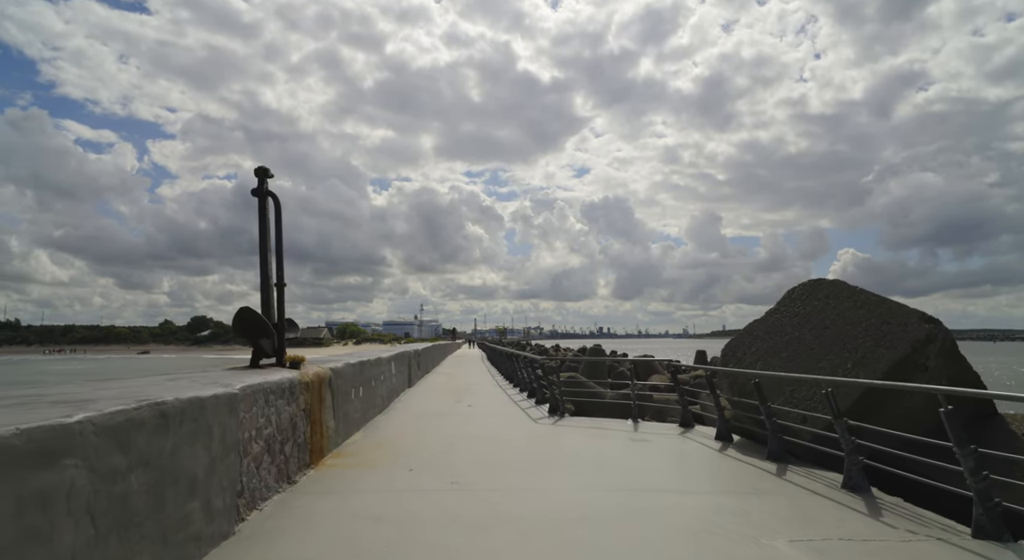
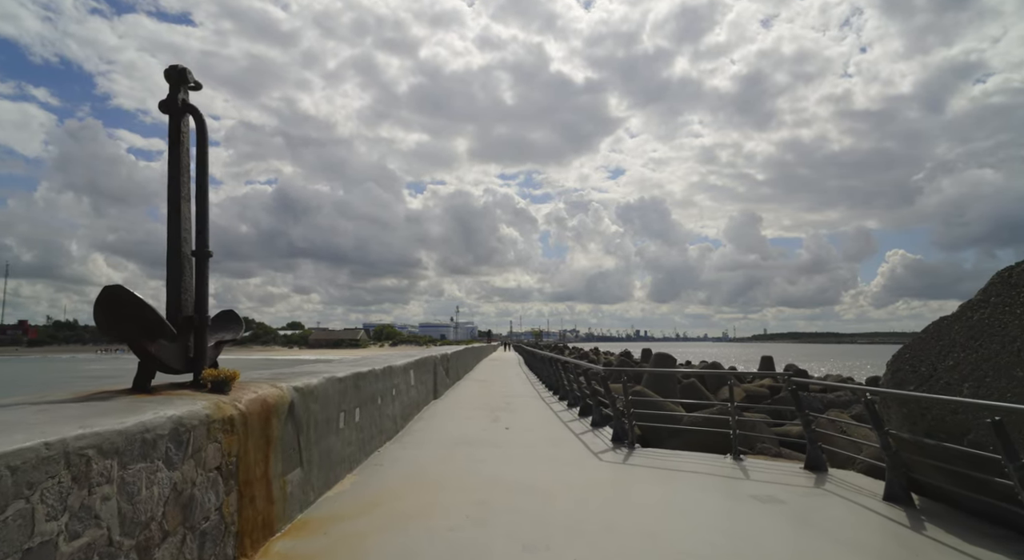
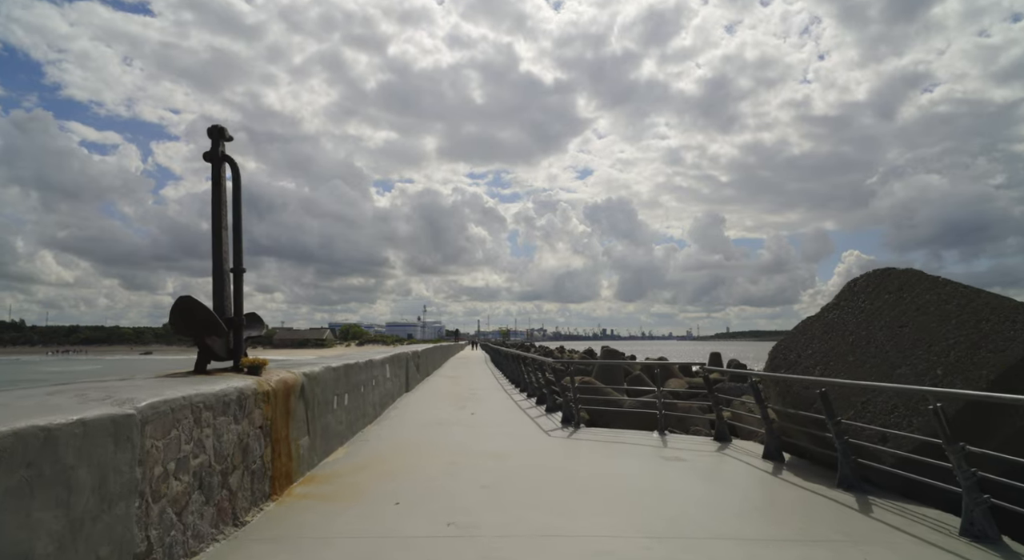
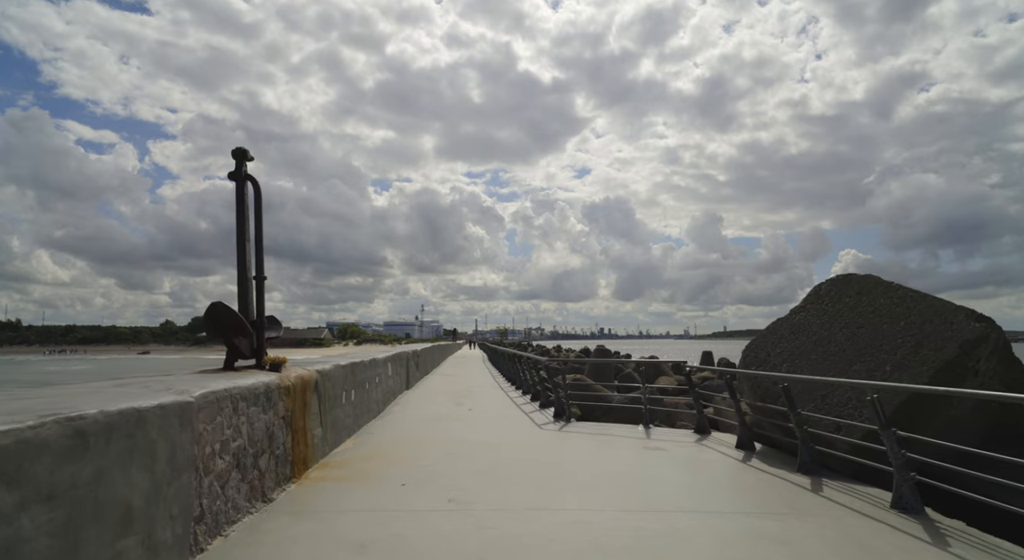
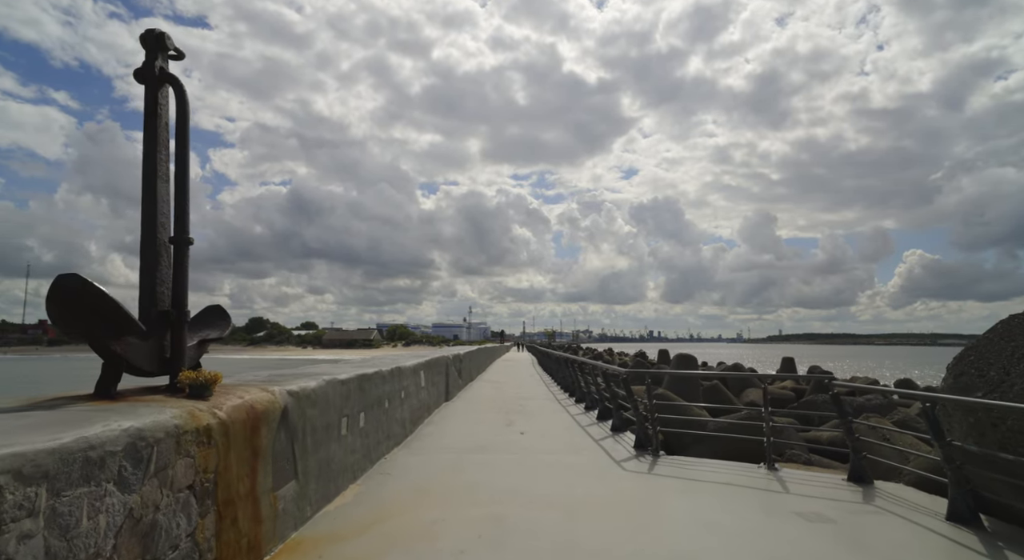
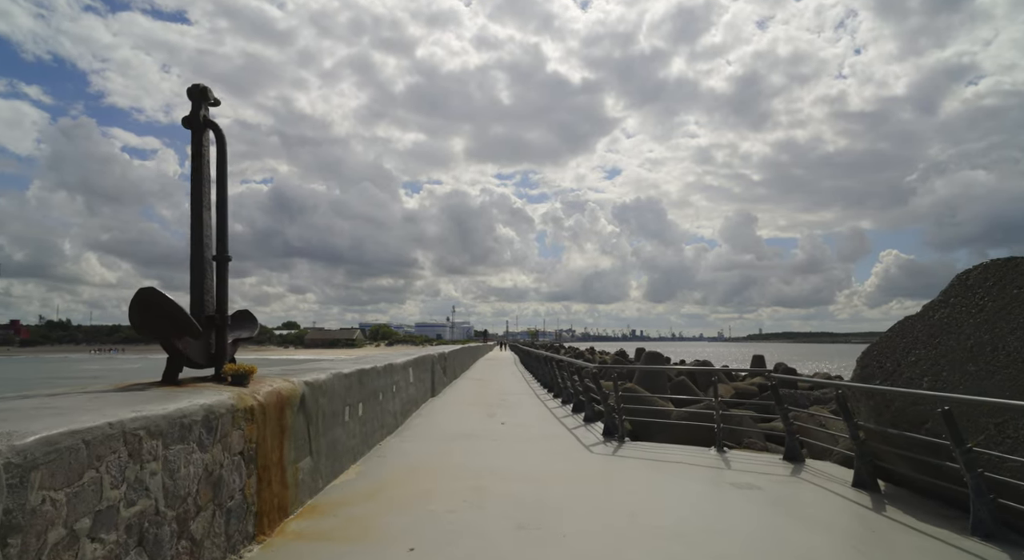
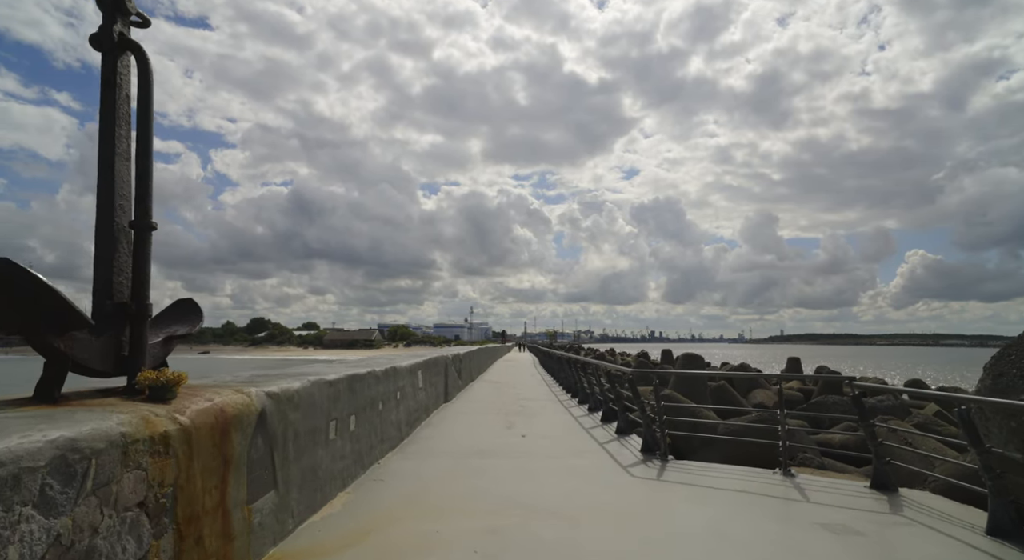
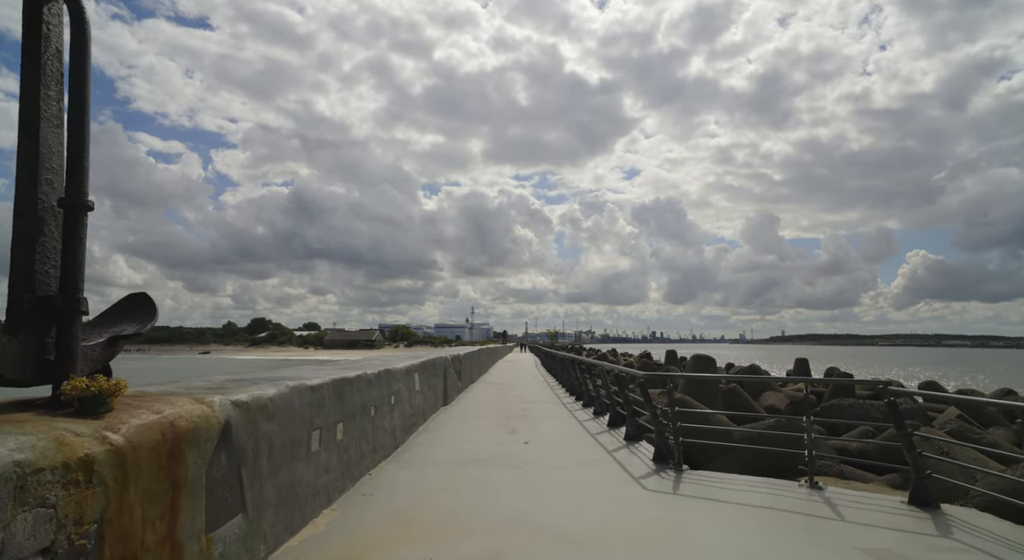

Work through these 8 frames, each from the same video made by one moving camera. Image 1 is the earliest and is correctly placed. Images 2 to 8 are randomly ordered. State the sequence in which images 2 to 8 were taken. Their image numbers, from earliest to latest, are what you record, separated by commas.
4, 3, 6, 2, 5, 7, 8
